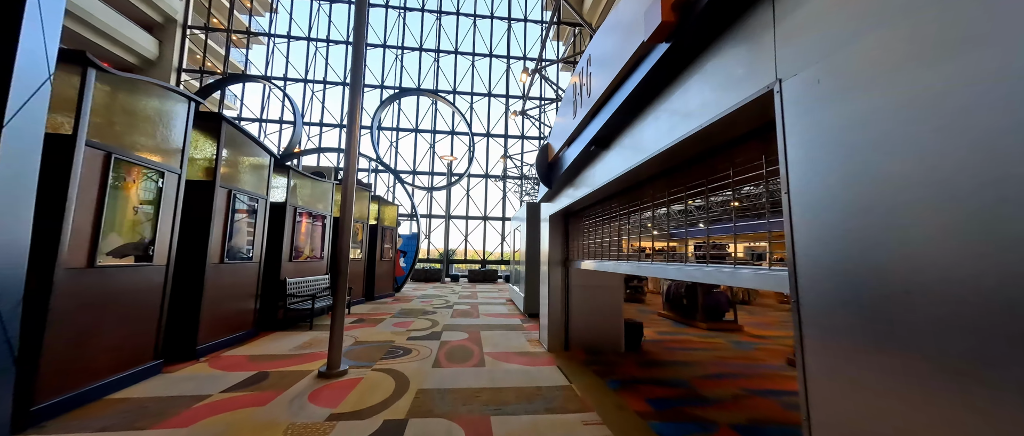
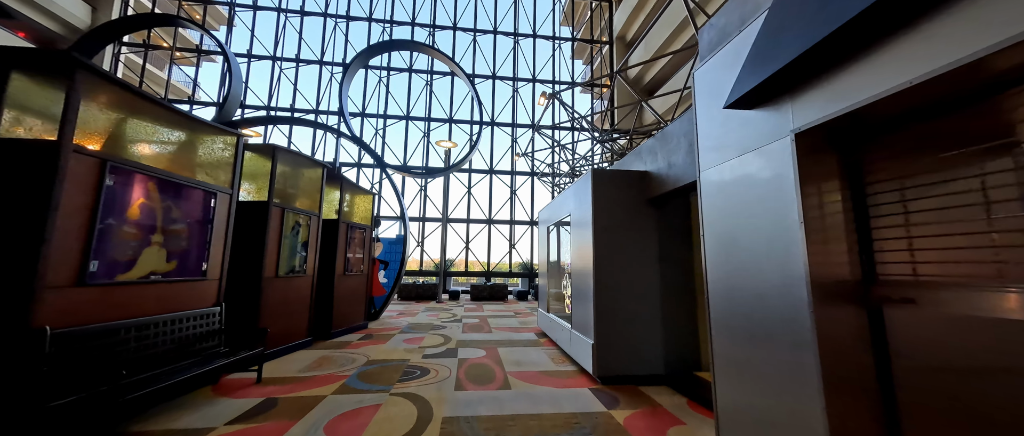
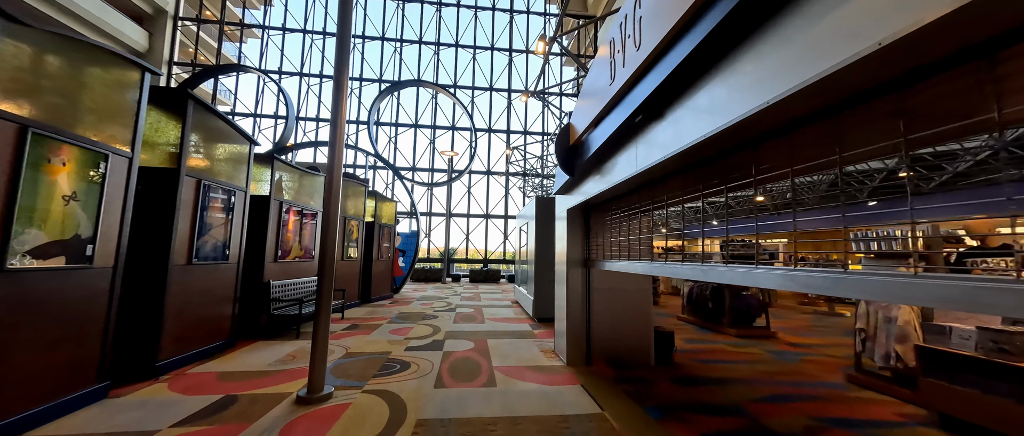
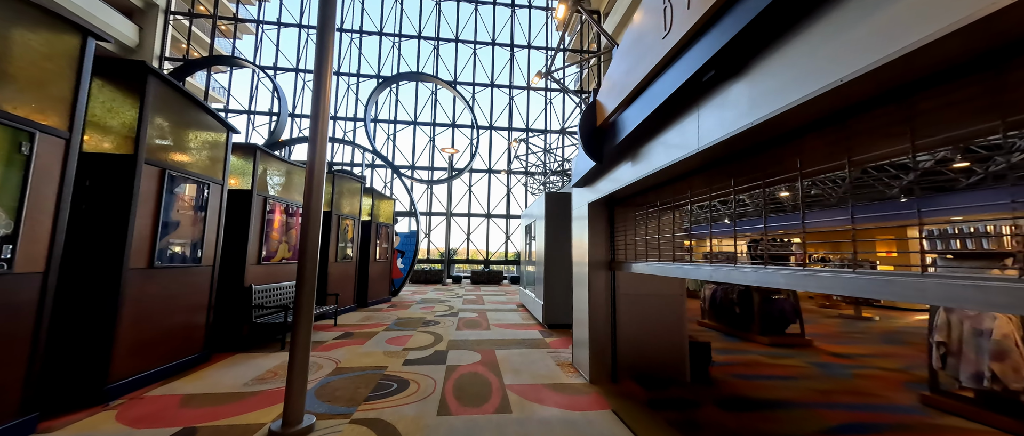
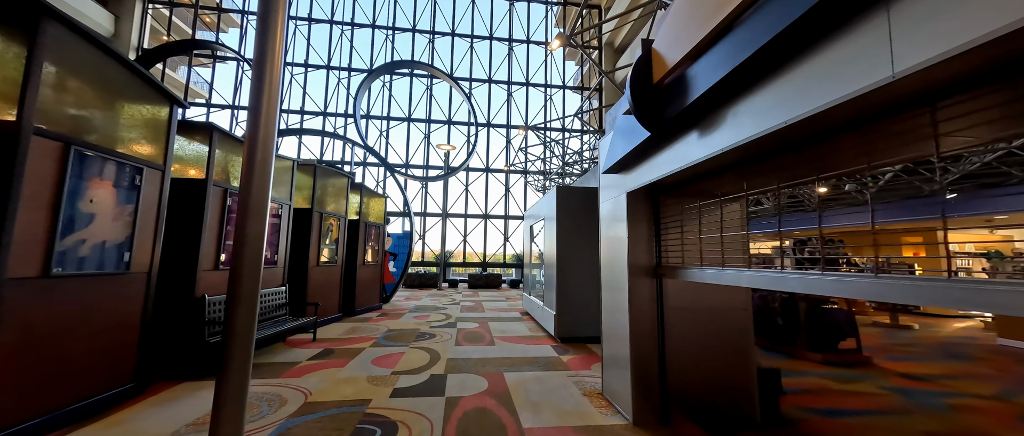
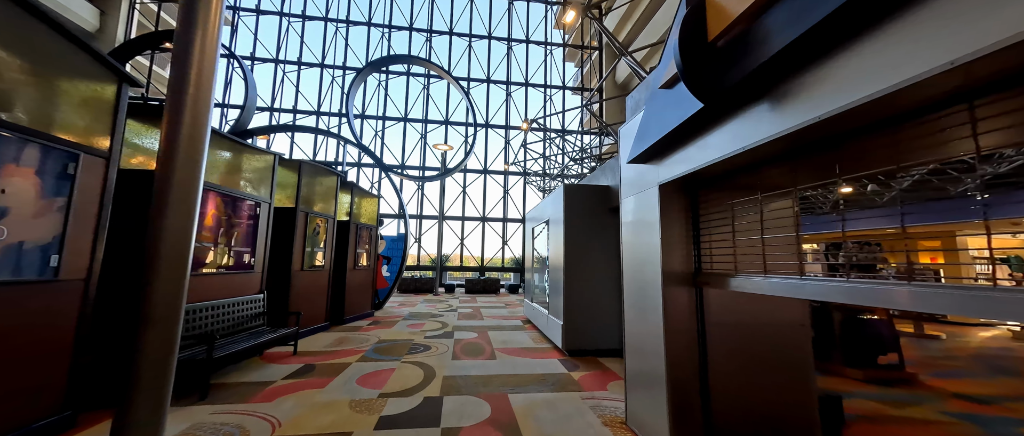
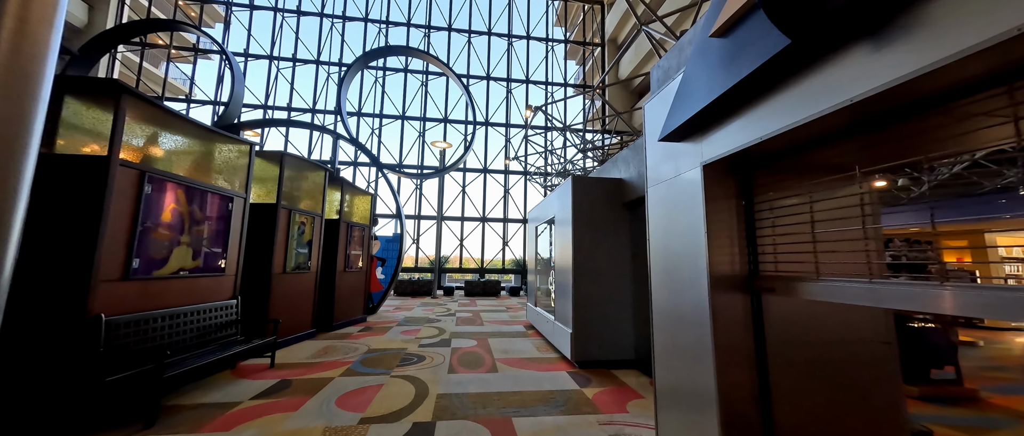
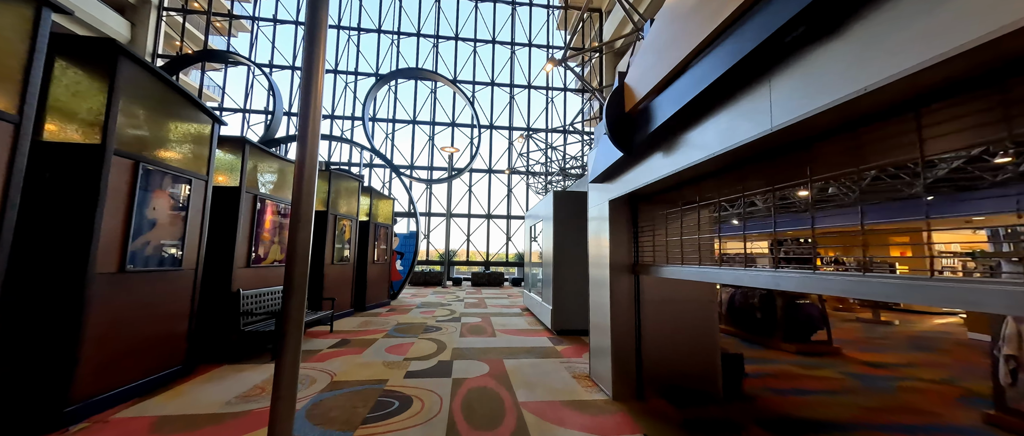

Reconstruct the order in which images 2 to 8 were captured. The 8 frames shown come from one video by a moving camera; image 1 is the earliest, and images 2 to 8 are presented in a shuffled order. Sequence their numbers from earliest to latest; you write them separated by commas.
3, 4, 8, 5, 6, 7, 2
